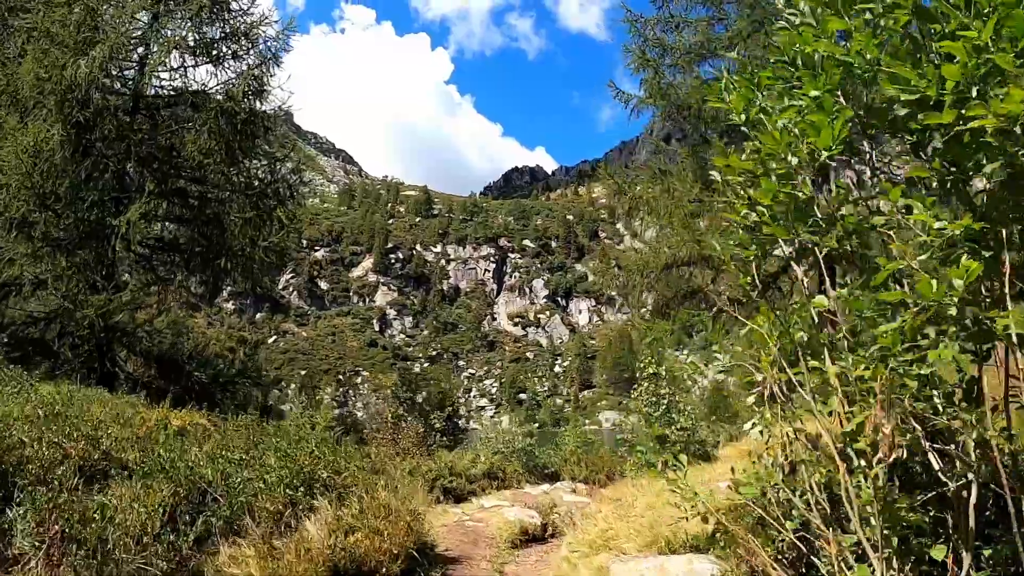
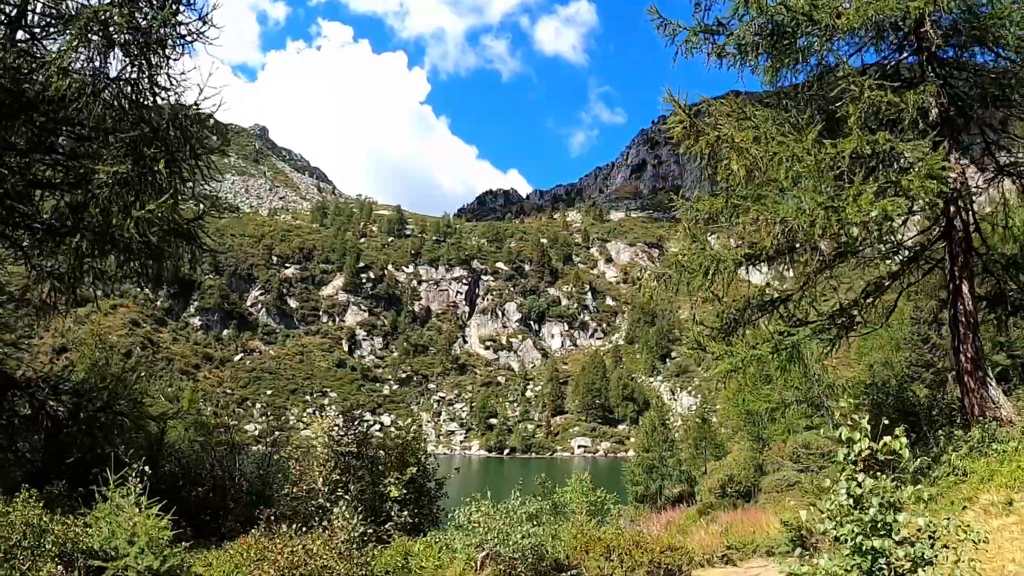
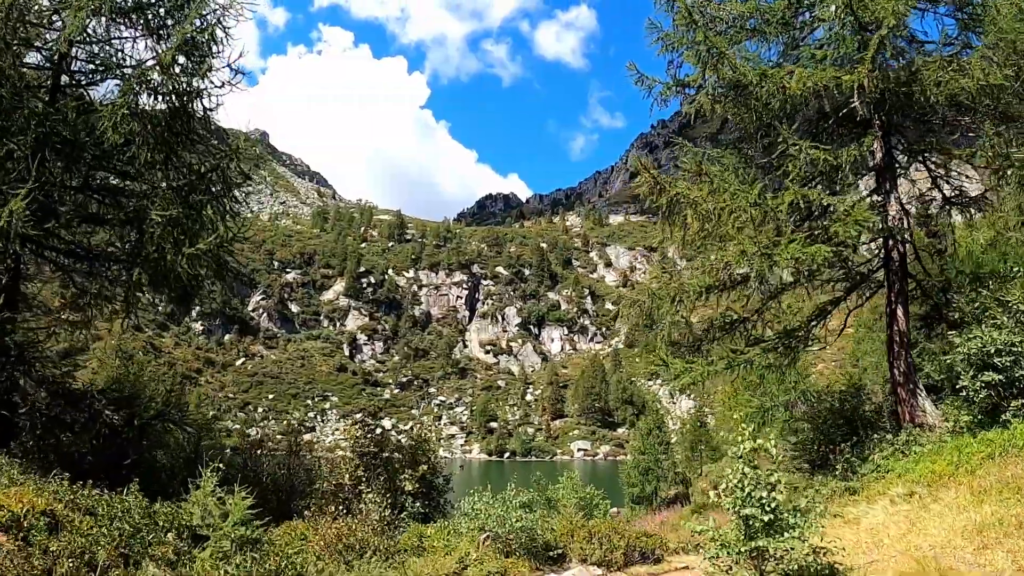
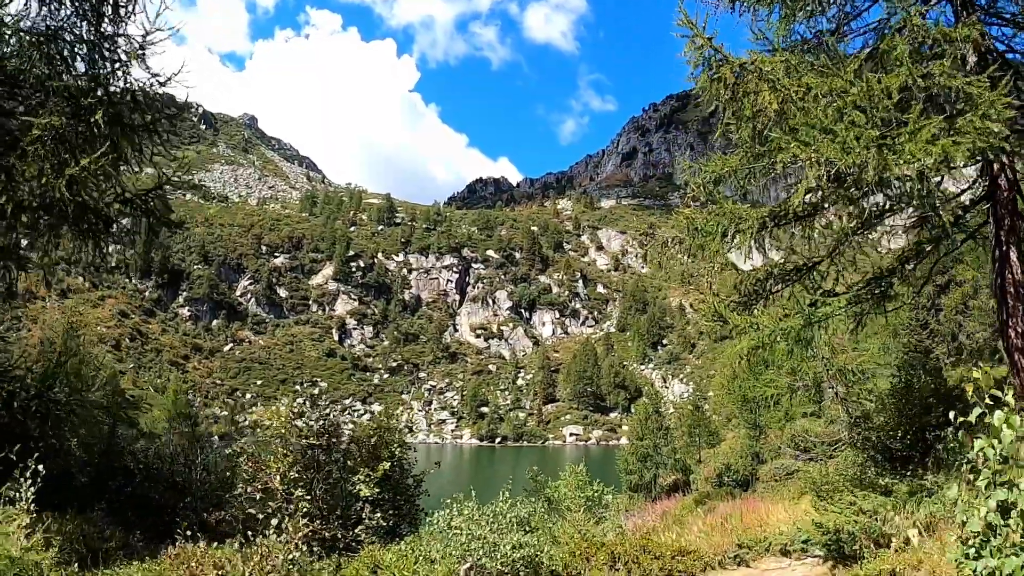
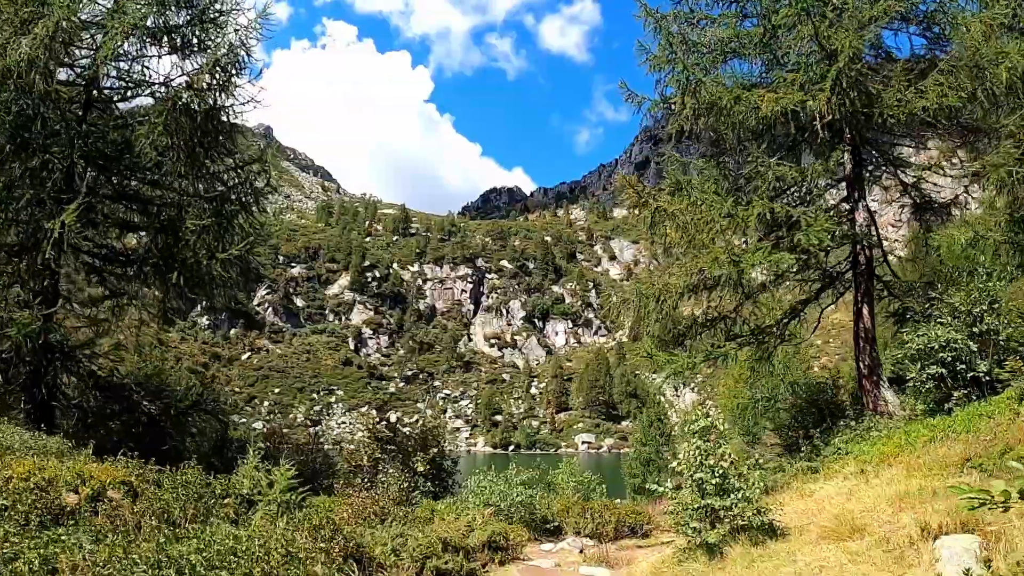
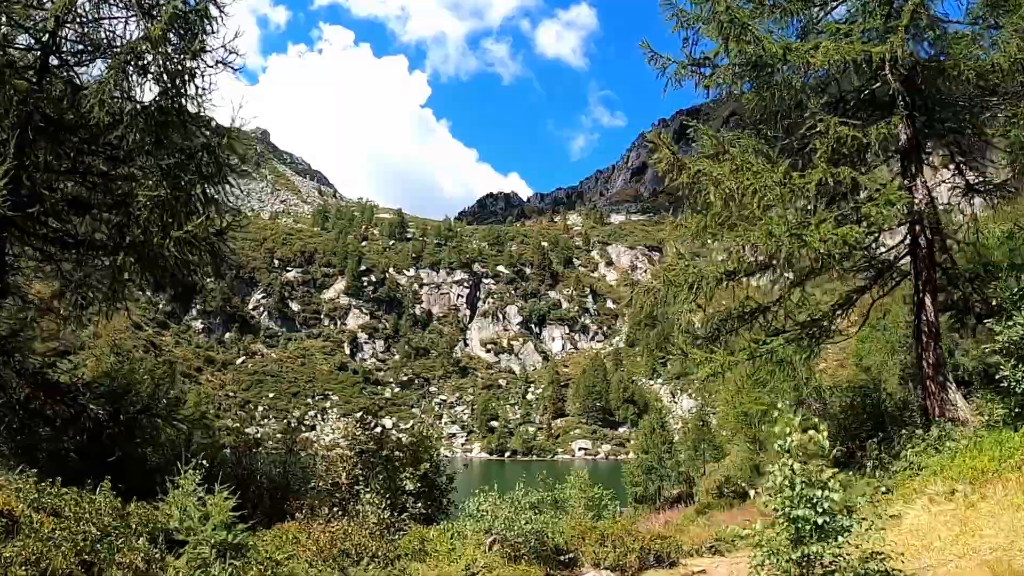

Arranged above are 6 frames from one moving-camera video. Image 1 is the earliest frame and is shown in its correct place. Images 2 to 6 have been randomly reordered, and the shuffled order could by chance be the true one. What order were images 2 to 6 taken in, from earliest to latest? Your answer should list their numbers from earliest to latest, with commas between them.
5, 3, 6, 2, 4
